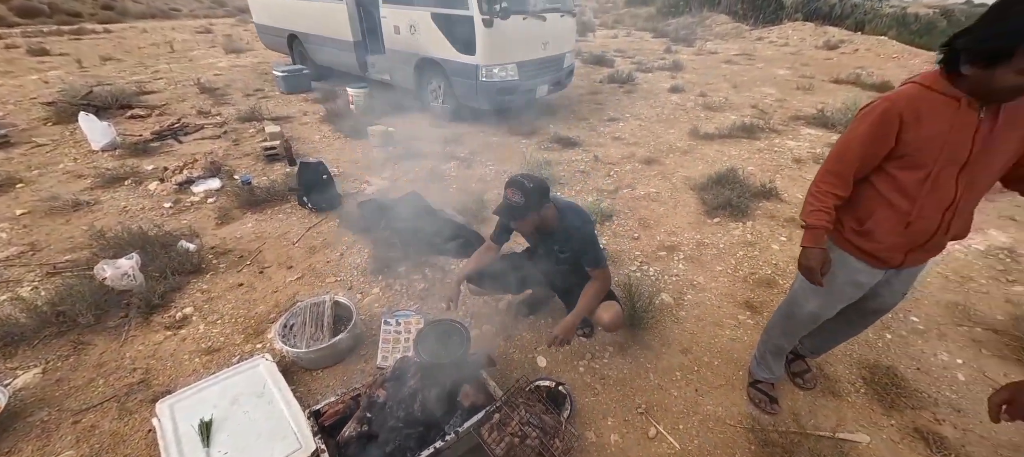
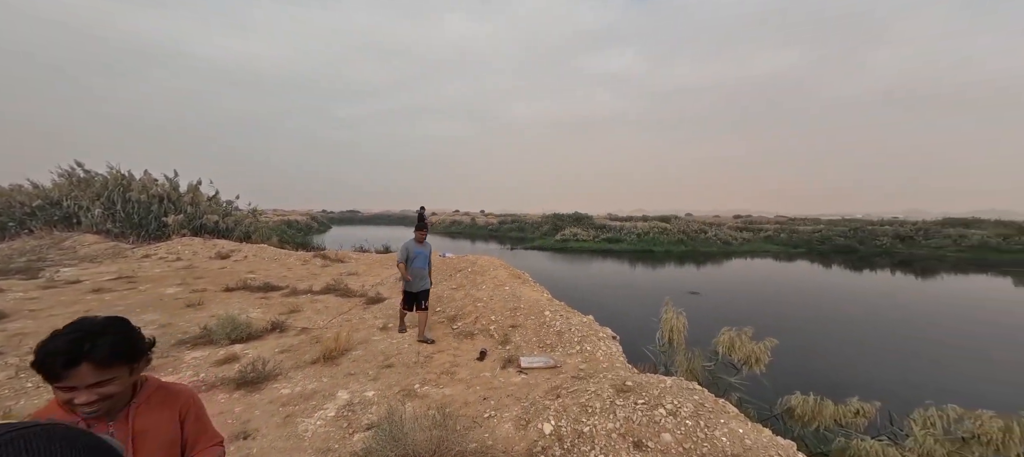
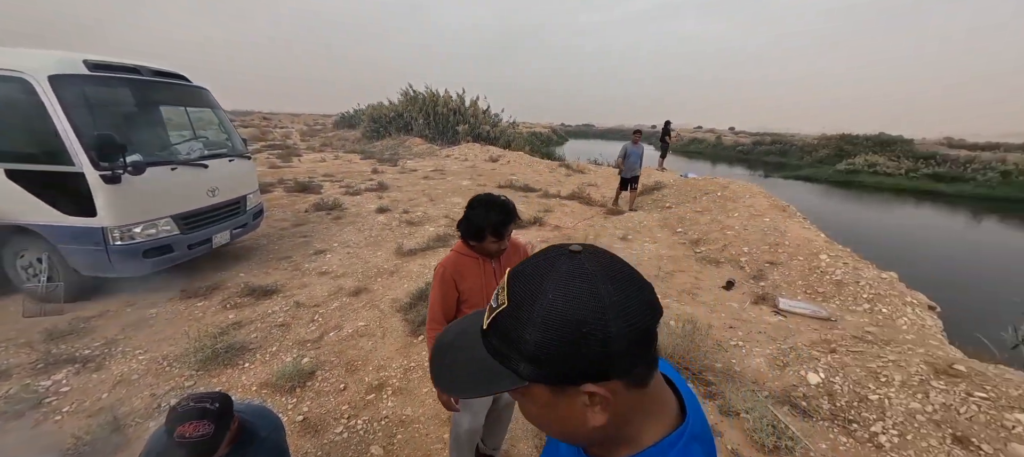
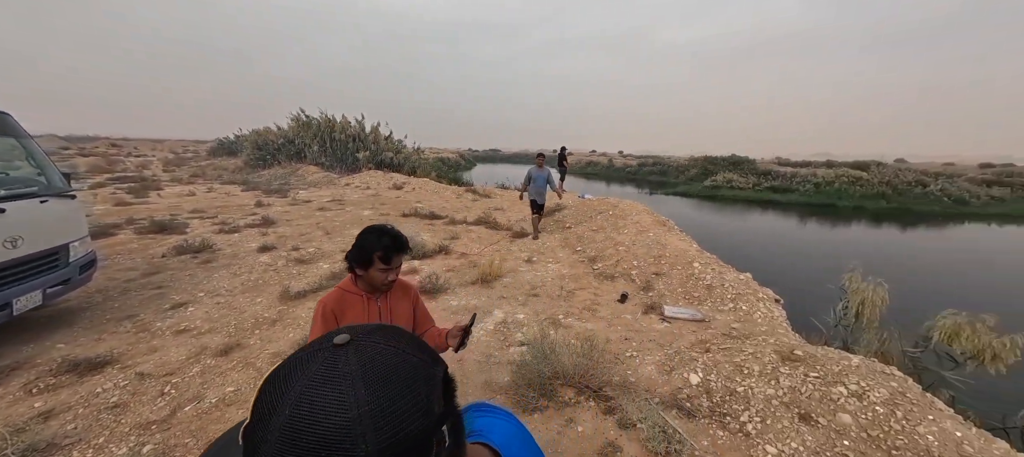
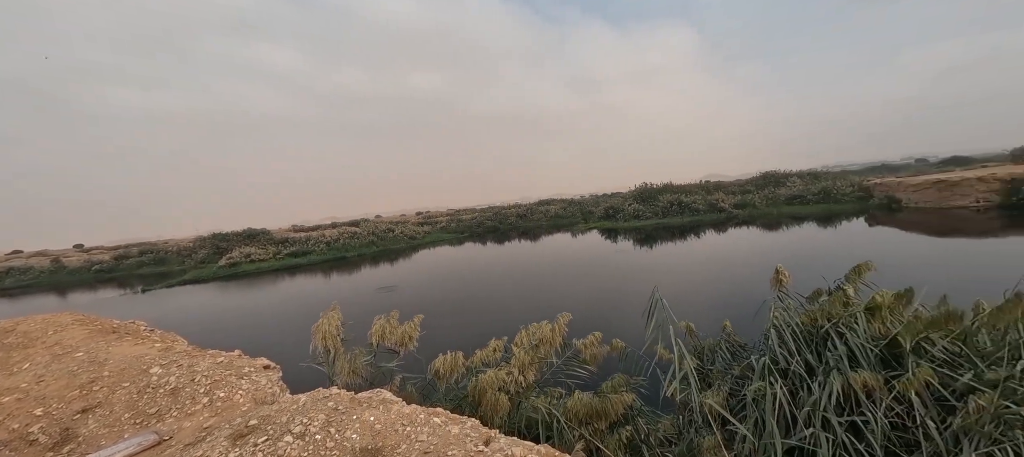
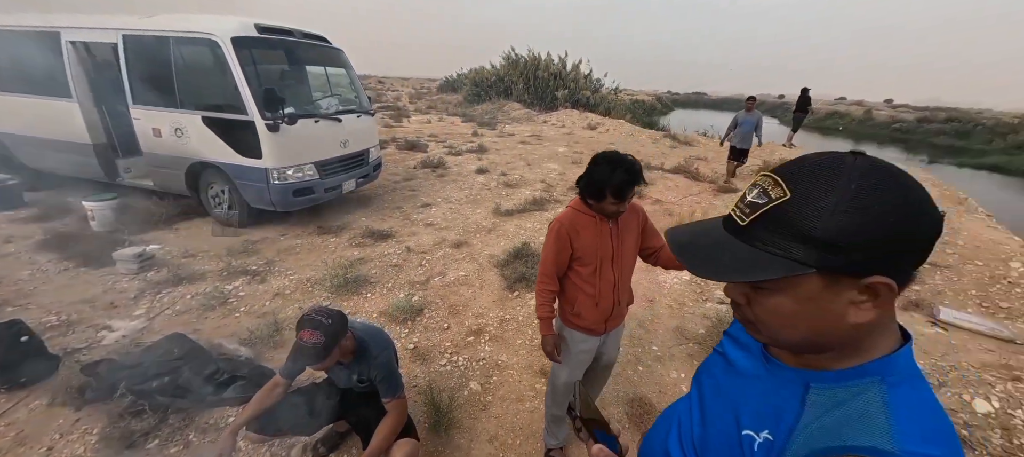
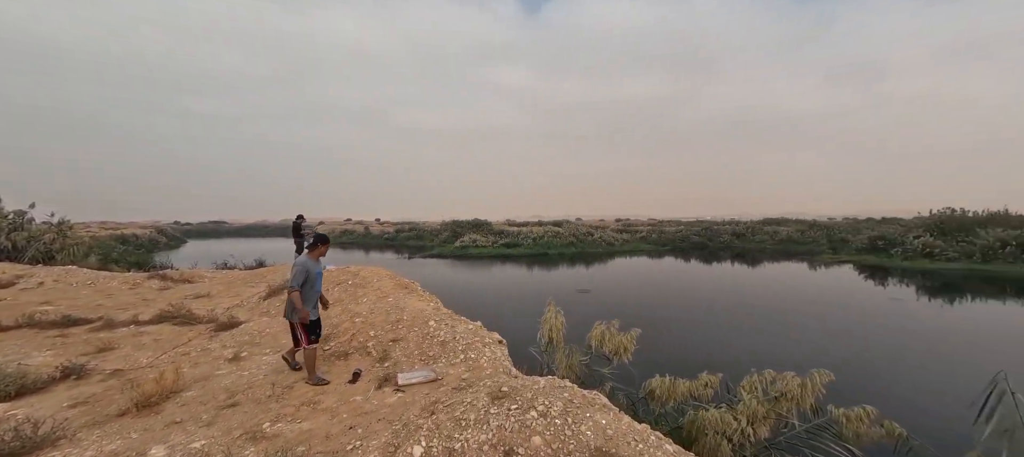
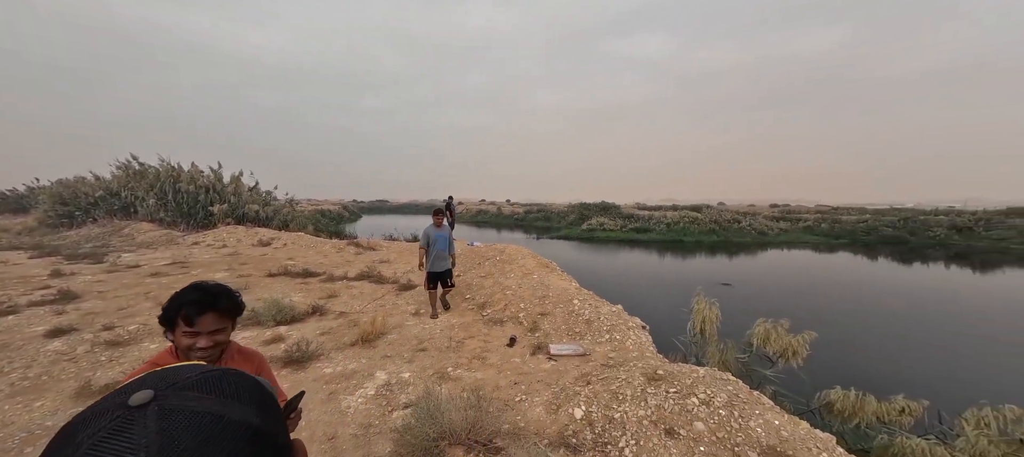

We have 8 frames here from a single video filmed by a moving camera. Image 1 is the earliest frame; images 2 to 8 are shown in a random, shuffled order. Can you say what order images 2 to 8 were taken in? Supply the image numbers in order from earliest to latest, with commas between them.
6, 3, 4, 8, 2, 7, 5
